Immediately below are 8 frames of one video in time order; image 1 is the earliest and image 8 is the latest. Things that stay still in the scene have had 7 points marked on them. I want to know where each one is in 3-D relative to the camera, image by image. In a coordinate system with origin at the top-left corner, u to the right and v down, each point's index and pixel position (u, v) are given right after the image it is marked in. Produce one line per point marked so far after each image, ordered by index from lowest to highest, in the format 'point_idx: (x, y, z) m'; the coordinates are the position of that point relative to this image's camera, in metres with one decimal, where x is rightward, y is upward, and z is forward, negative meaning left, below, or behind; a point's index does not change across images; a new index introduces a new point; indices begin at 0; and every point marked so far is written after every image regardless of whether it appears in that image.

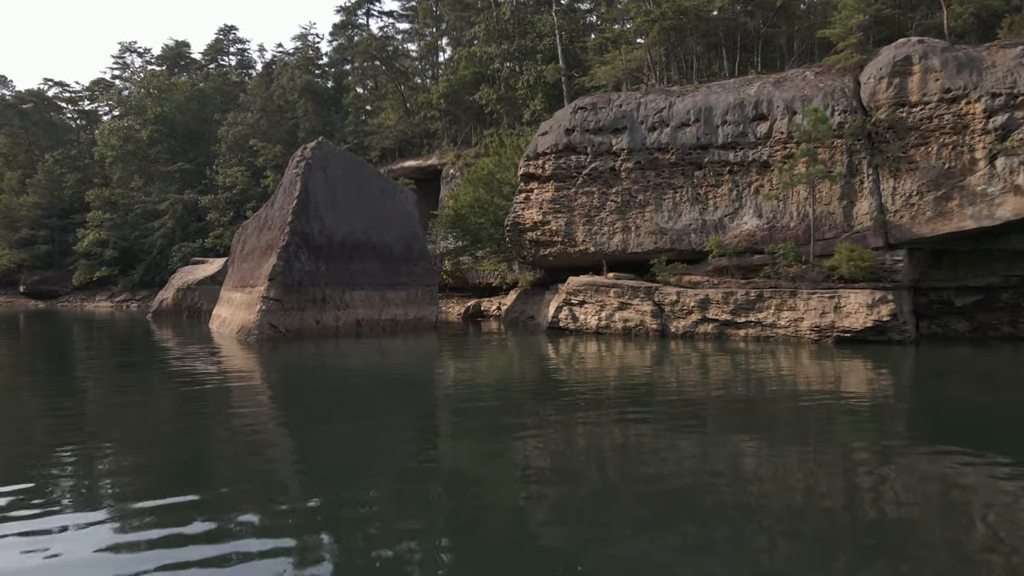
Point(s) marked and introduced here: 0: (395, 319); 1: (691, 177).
0: (-2.7, -0.7, +17.0) m
1: (+3.5, +2.2, +14.5) m
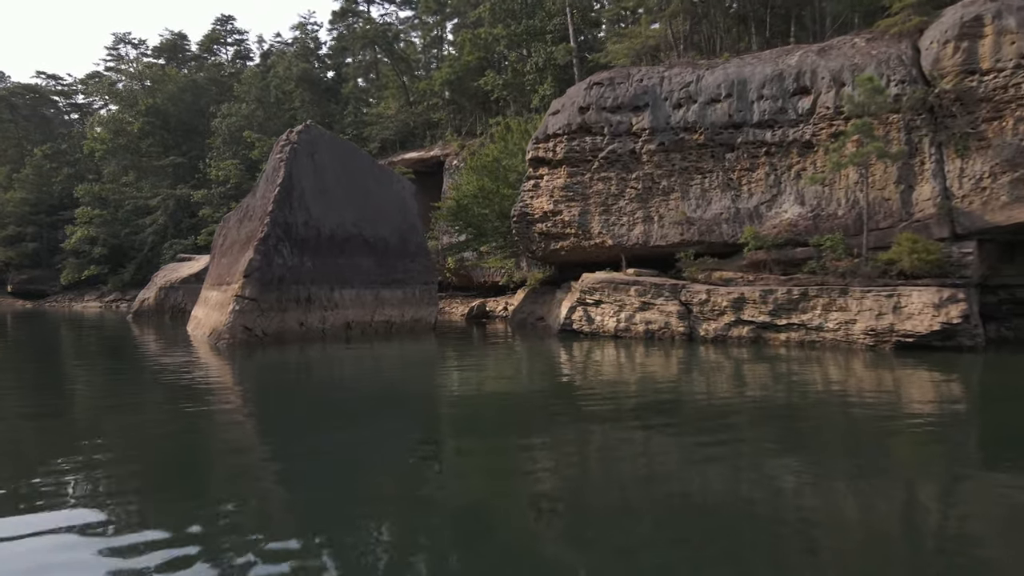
0: (-2.6, -0.7, +15.3) m
1: (+3.6, +2.2, +12.8) m
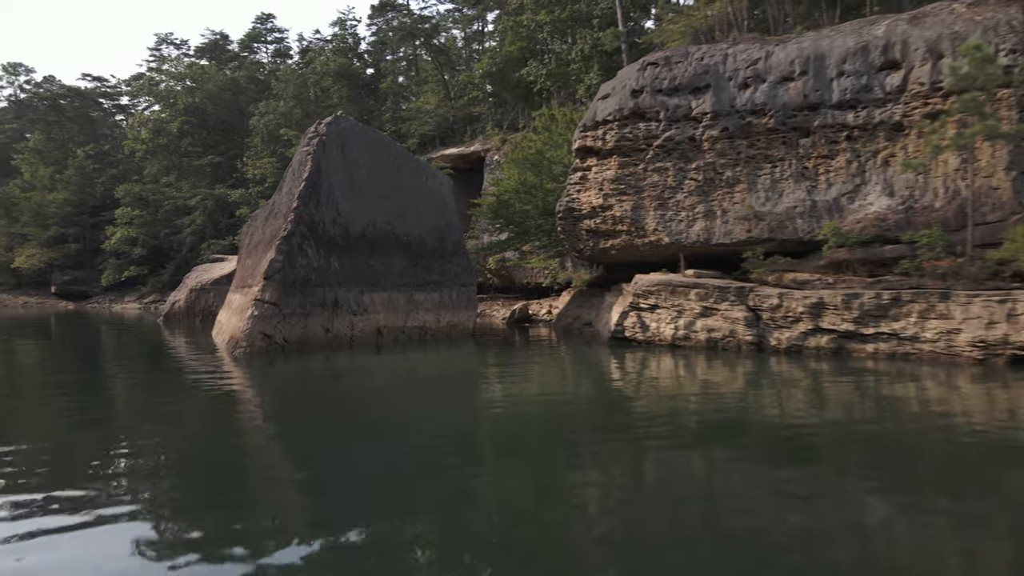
0: (-1.7, -0.7, +14.2) m
1: (+4.3, +2.2, +11.3) m
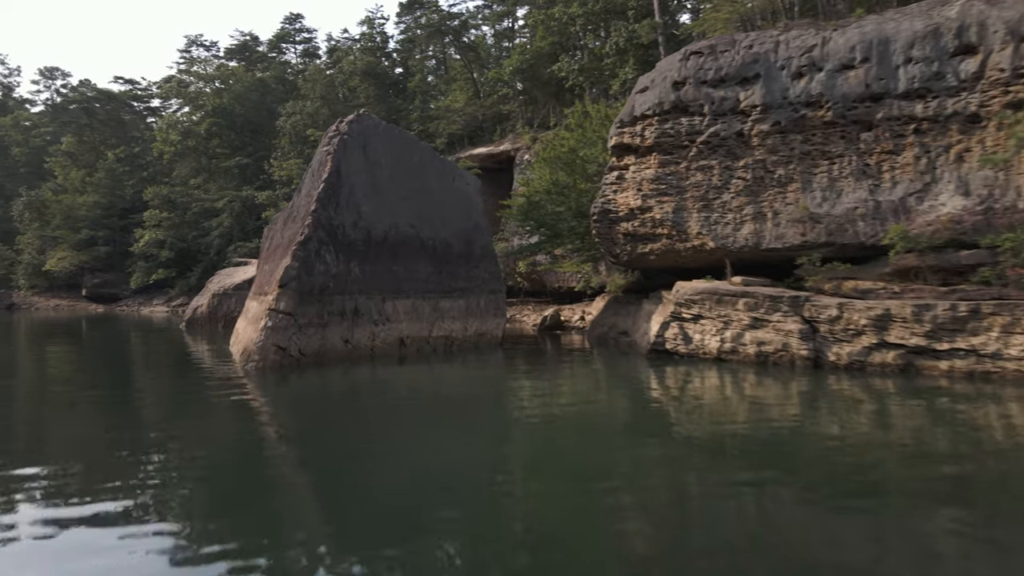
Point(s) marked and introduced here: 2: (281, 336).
0: (-1.1, -0.9, +13.4) m
1: (+4.8, +2.0, +10.2) m
2: (-3.4, -0.7, +10.7) m
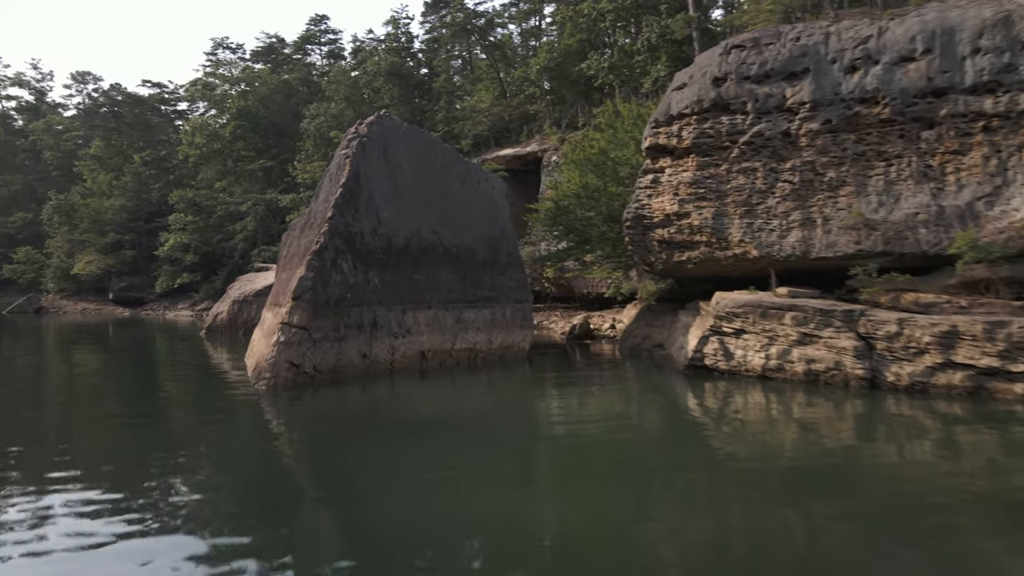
0: (-0.7, -1.0, +12.7) m
1: (+5.1, +1.9, +9.3) m
2: (-3.0, -0.9, +10.1) m
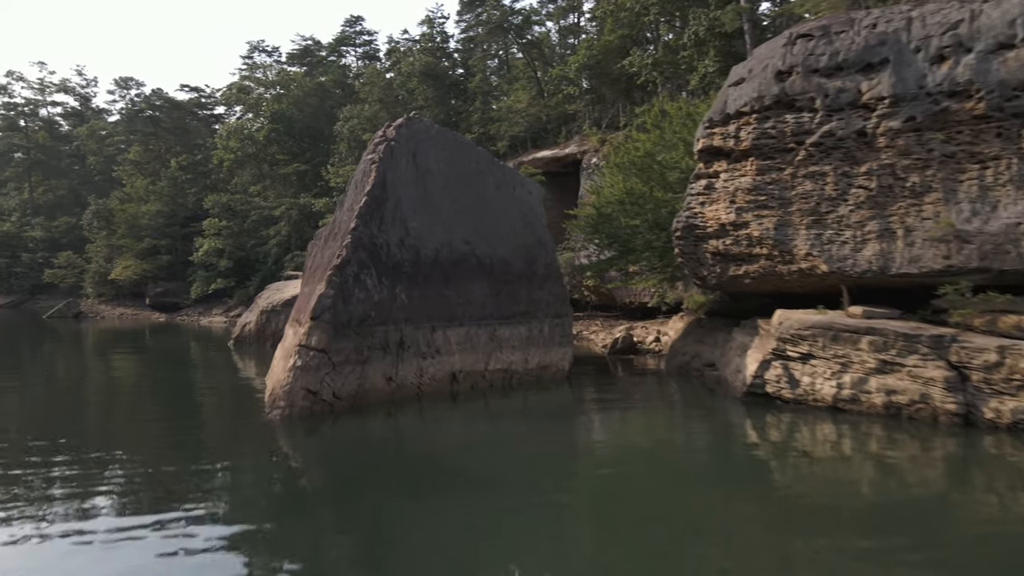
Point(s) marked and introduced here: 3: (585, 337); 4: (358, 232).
0: (-0.1, -1.3, +11.8) m
1: (+5.5, +1.6, +8.1) m
2: (-2.5, -1.1, +9.3) m
3: (+1.9, -1.3, +18.9) m
4: (-2.1, +0.8, +10.2) m
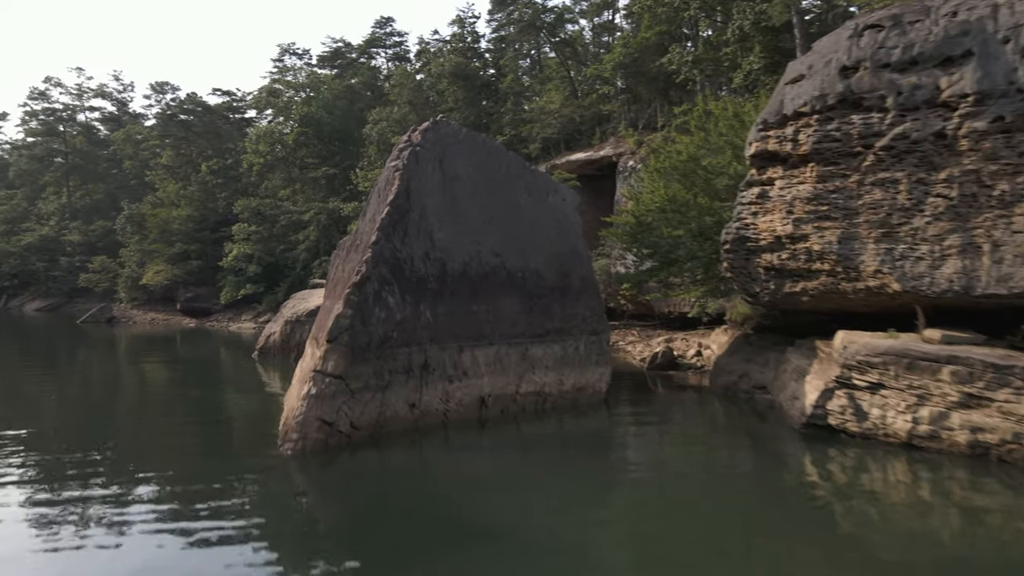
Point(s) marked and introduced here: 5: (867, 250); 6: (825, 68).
0: (+0.4, -1.5, +11.0) m
1: (+5.9, +1.4, +7.0) m
2: (-2.1, -1.3, +8.5) m
3: (+2.7, -1.5, +18.0) m
4: (-1.7, +0.5, +9.5) m
5: (+4.0, +0.5, +8.4) m
6: (+3.7, +2.6, +8.7) m
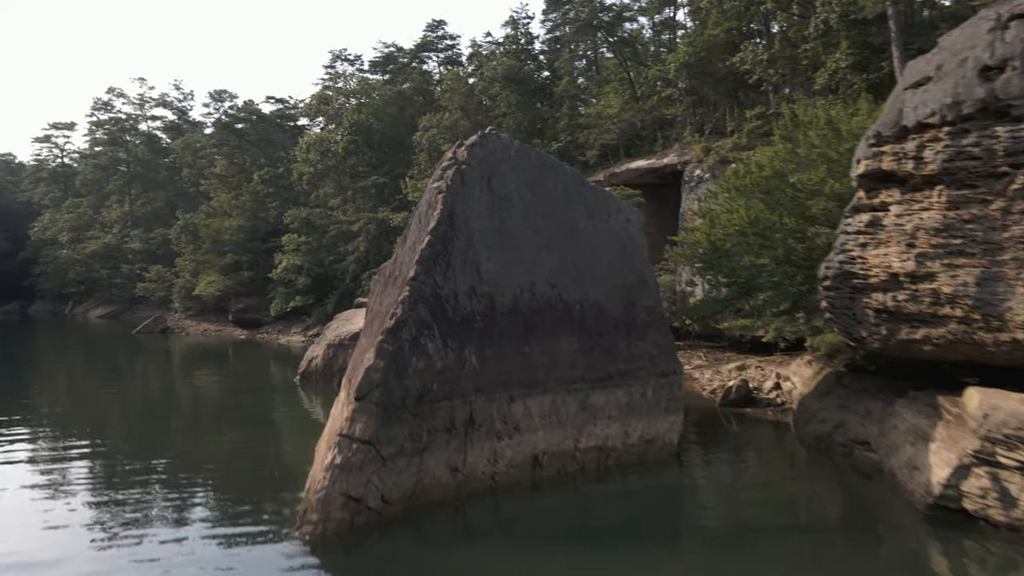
0: (+1.2, -2.0, +9.6) m
1: (+6.3, +0.9, +5.2) m
2: (-1.5, -1.8, +7.3) m
3: (+4.0, -2.0, +16.4) m
4: (-1.1, +0.1, +8.2) m
5: (+4.6, 0.0, +6.7) m
6: (+4.3, +2.1, +7.0) m
